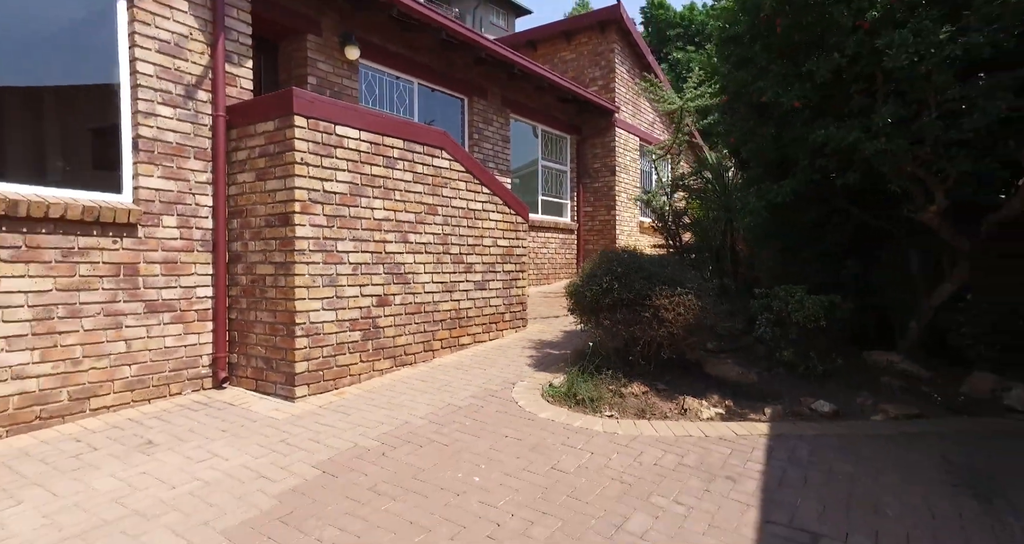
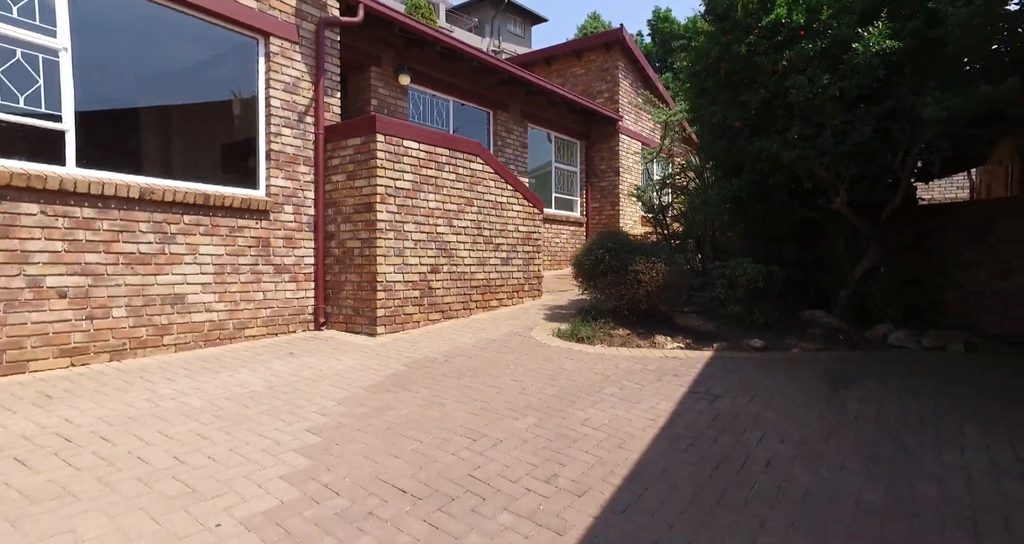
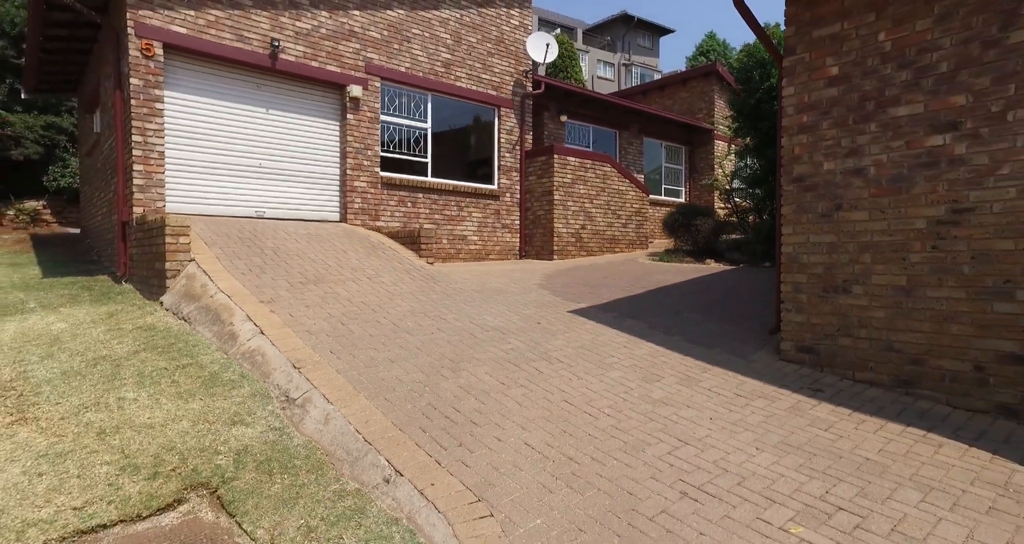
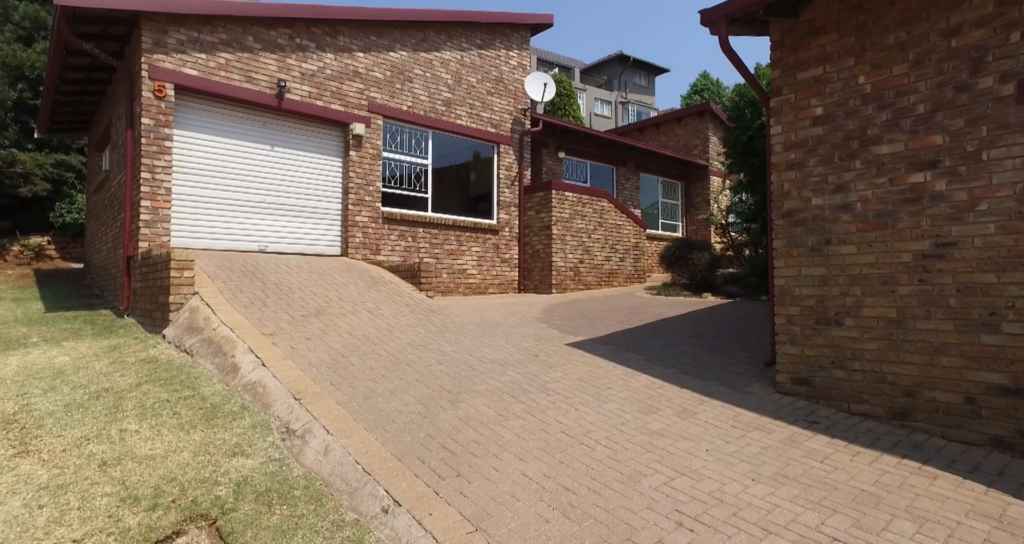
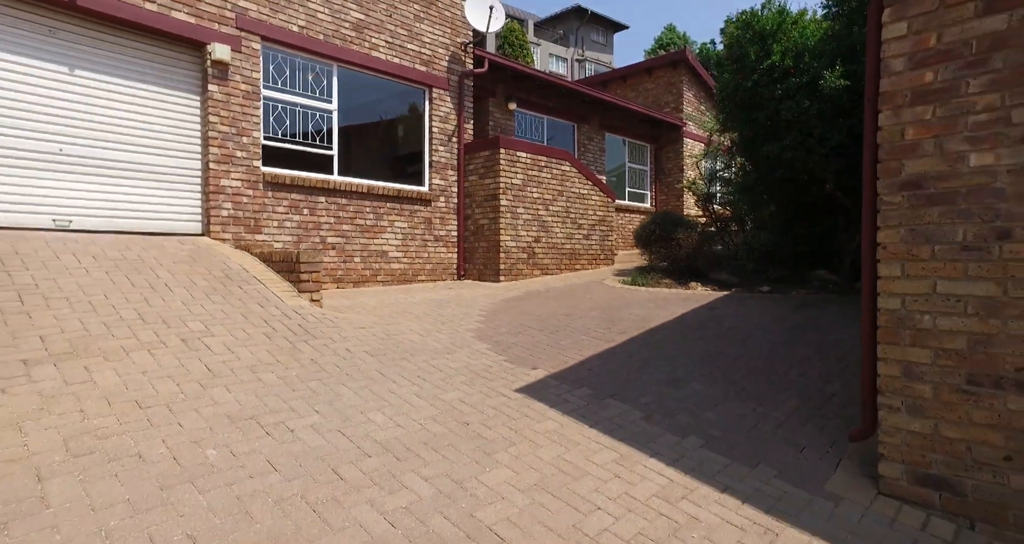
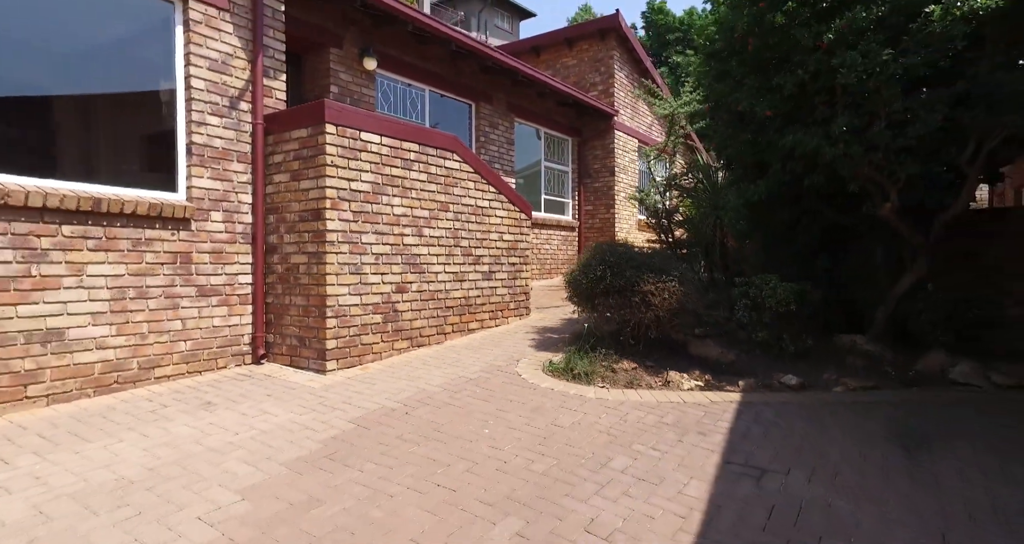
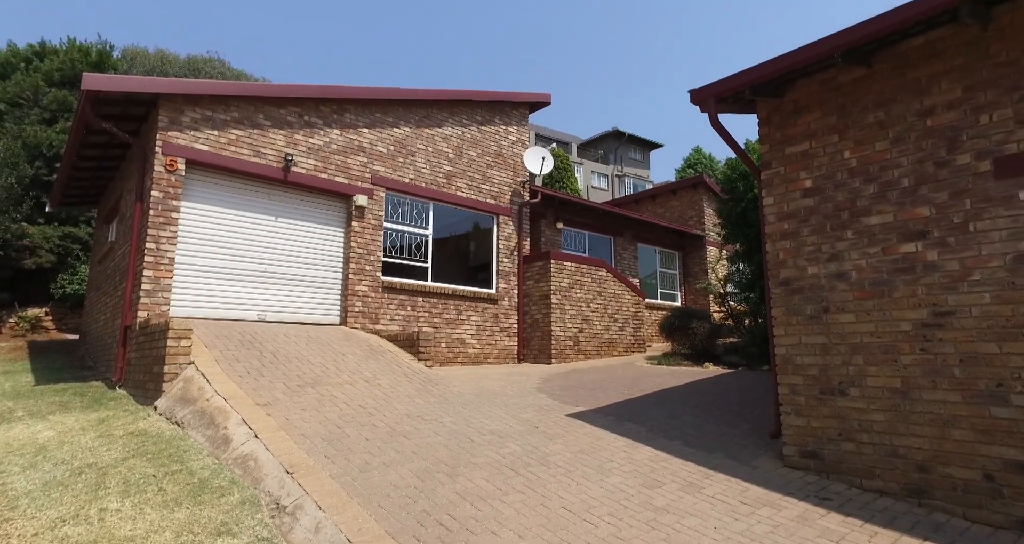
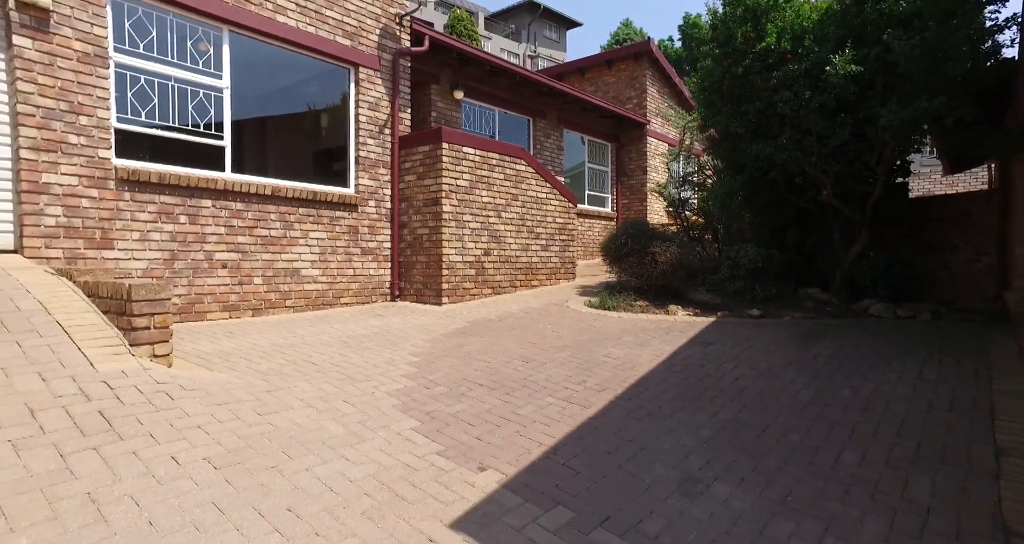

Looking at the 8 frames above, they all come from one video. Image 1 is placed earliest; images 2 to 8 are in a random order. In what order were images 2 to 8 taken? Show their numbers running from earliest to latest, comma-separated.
6, 2, 8, 5, 3, 4, 7
